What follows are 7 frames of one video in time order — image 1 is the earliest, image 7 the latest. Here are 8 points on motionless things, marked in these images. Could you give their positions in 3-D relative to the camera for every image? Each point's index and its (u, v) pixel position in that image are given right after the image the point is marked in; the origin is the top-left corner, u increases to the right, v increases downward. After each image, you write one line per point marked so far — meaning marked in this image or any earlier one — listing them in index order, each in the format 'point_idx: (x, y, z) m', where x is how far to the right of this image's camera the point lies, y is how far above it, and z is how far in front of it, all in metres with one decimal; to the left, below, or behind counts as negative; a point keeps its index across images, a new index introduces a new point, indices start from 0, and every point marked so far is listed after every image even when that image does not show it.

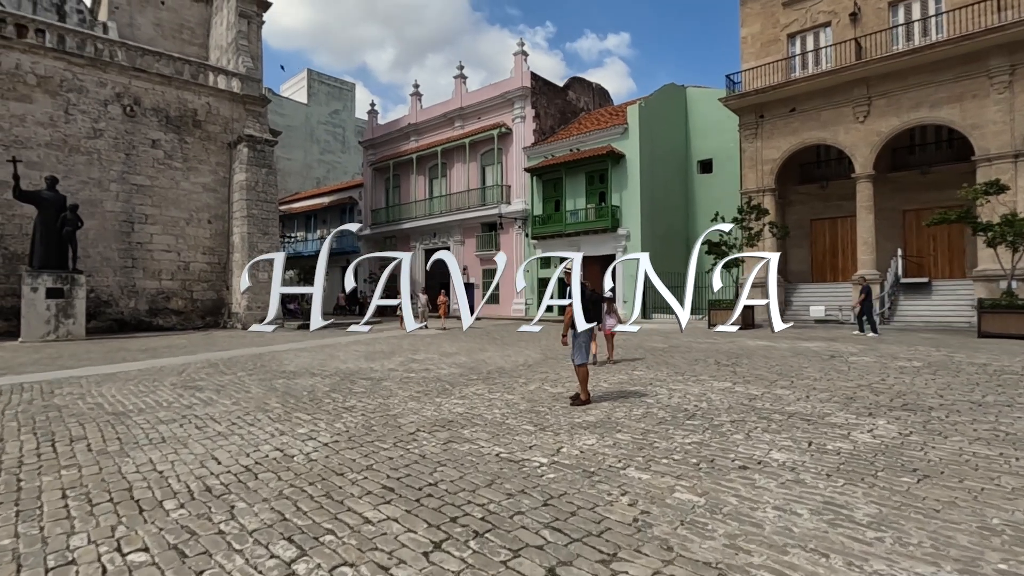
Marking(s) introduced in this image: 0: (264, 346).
0: (-5.6, -1.3, +12.3) m
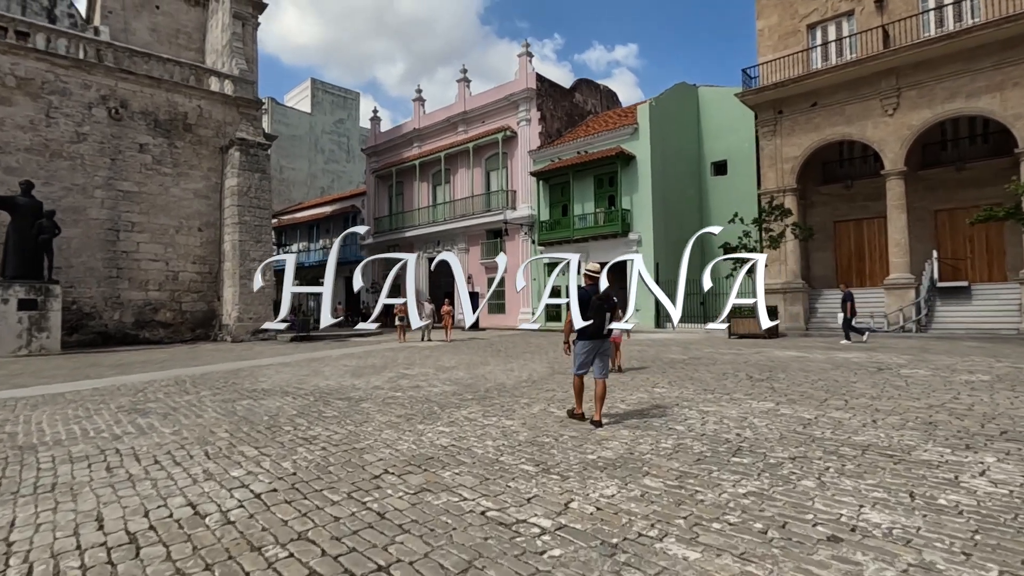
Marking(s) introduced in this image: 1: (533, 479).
0: (-5.6, -1.5, +11.3) m
1: (+0.1, -1.3, +3.5) m
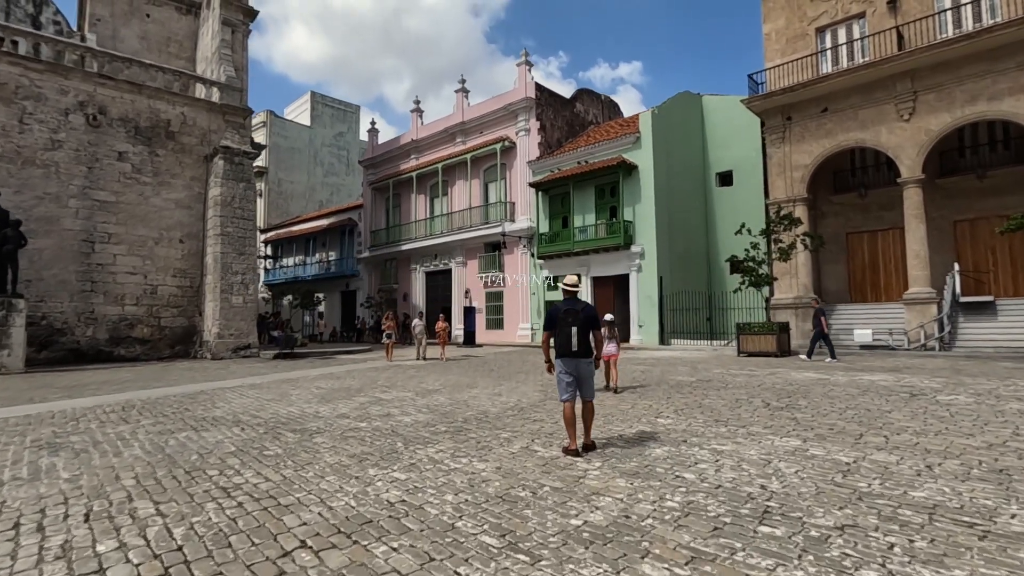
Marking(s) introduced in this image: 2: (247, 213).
0: (-5.7, -1.8, +10.4) m
1: (-0.1, -1.3, +2.6) m
2: (-8.3, +2.3, +16.8) m
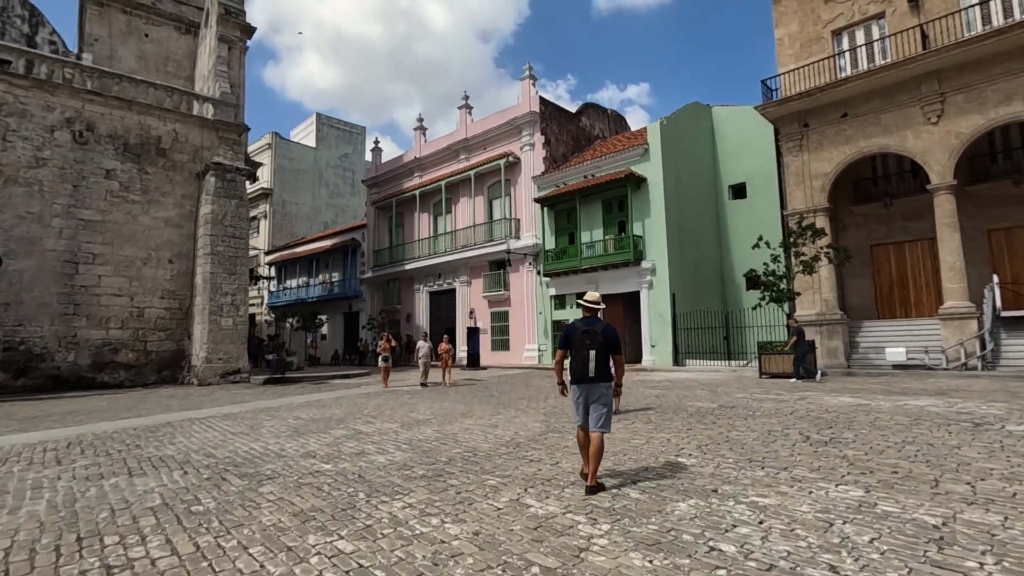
0: (-5.7, -2.2, +9.6) m
1: (-0.2, -1.3, +1.6) m
2: (-8.2, +1.7, +16.1) m
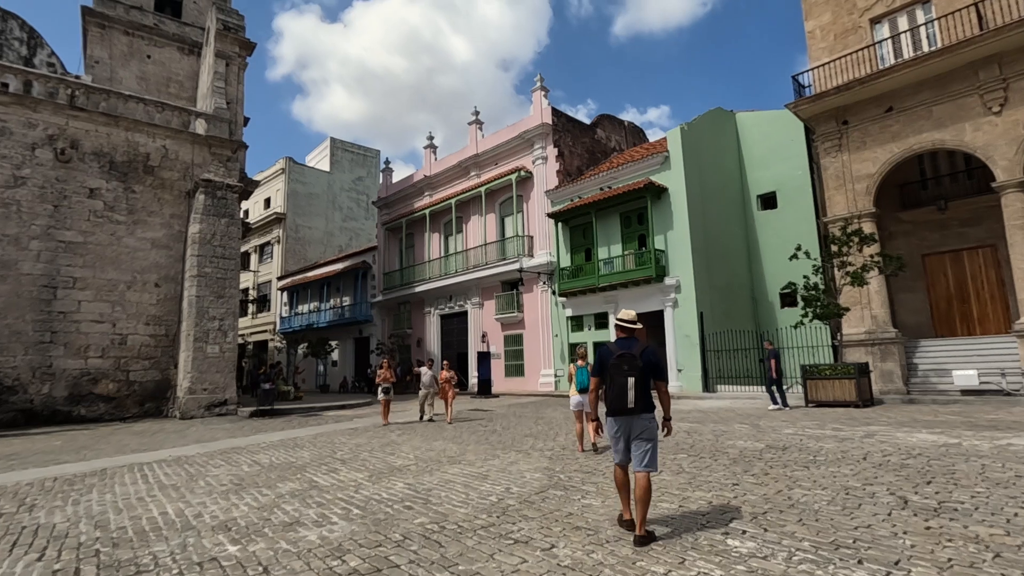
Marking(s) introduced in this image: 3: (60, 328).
0: (-5.7, -2.5, +8.3) m
1: (-0.5, -1.2, +0.2) m
2: (-8.0, +1.0, +15.1) m
3: (-11.4, -1.0, +13.5) m
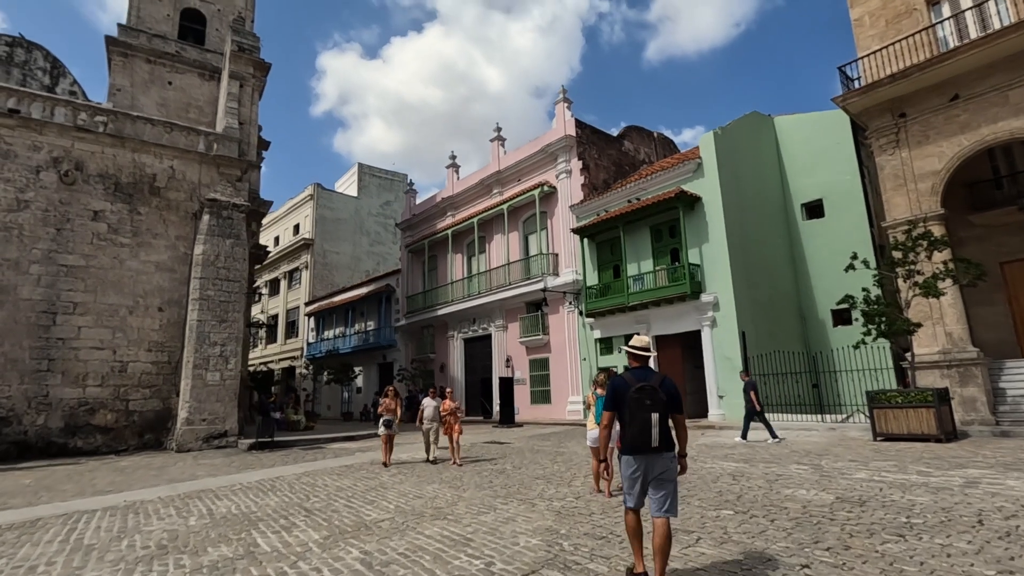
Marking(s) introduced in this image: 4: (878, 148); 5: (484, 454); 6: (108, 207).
0: (-5.6, -2.8, +7.3) m
1: (-1.0, -1.1, -1.0) m
2: (-7.5, +0.4, +14.4) m
3: (-10.9, -1.6, +12.9) m
4: (+9.0, +3.4, +13.2) m
5: (-0.6, -3.2, +10.3) m
6: (-10.6, +2.1, +14.0) m
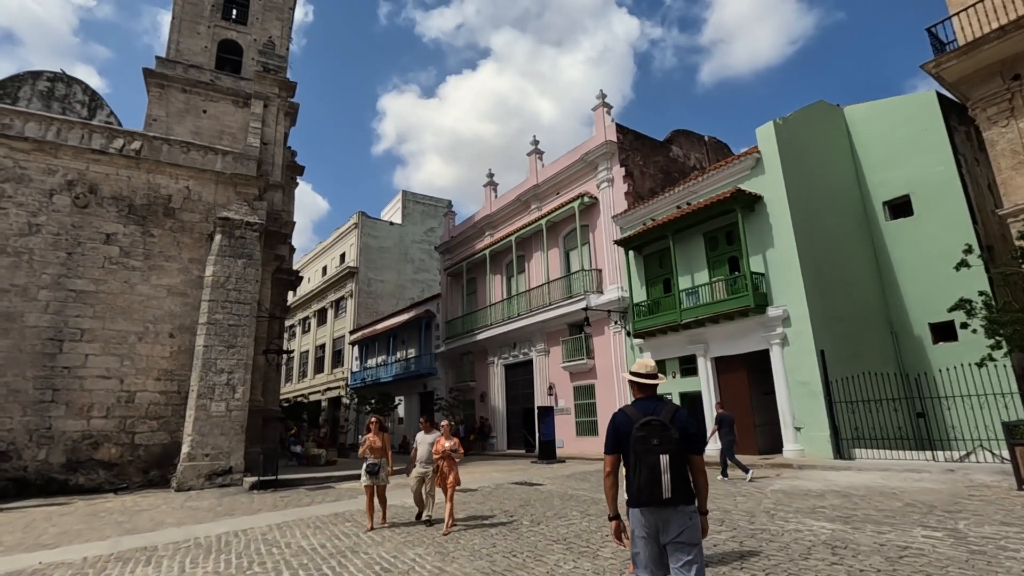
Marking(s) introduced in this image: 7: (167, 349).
0: (-5.5, -3.0, +6.0) m
1: (-1.8, -0.7, -2.6) m
2: (-6.7, -0.2, +13.5) m
3: (-10.2, -2.2, +12.2) m
4: (+9.5, +3.4, +10.8) m
5: (-0.2, -3.4, +8.5) m
6: (-9.8, +1.5, +13.5) m
7: (-8.6, -1.5, +13.5) m
